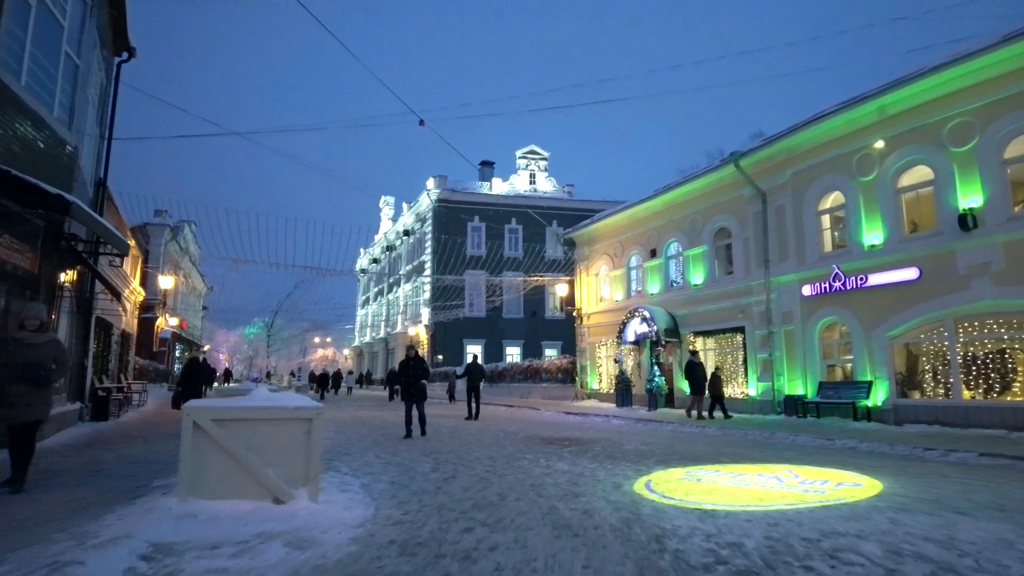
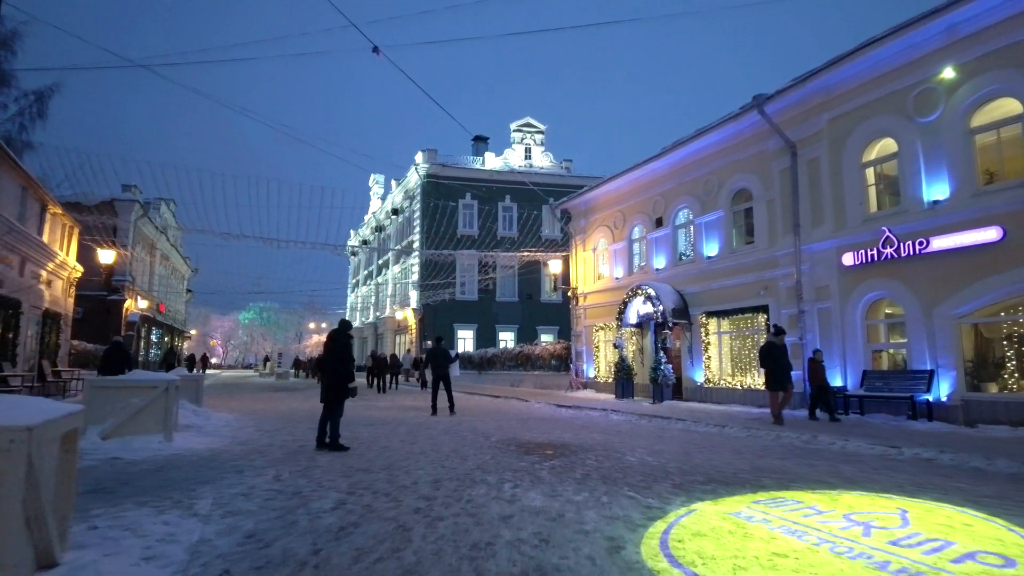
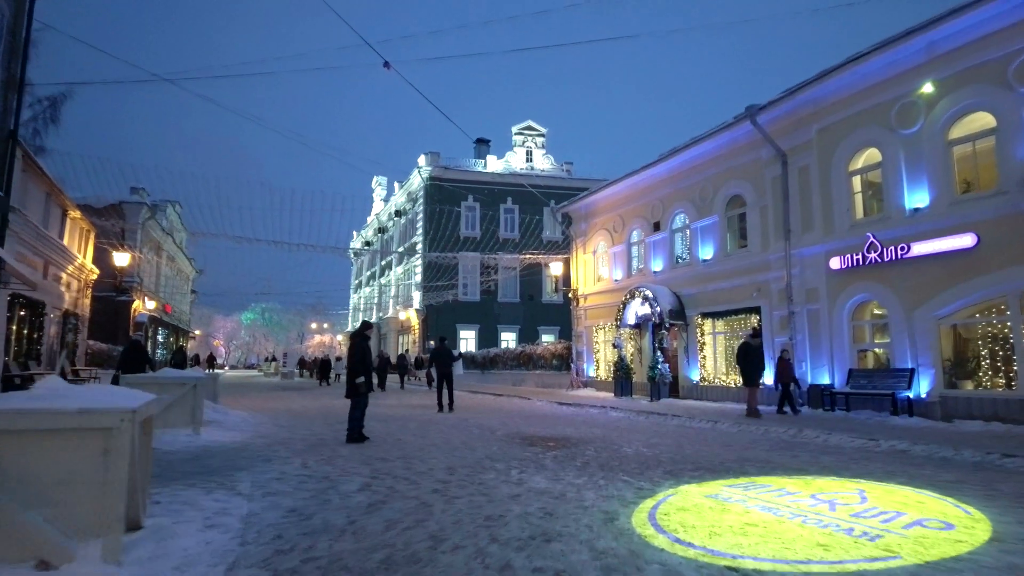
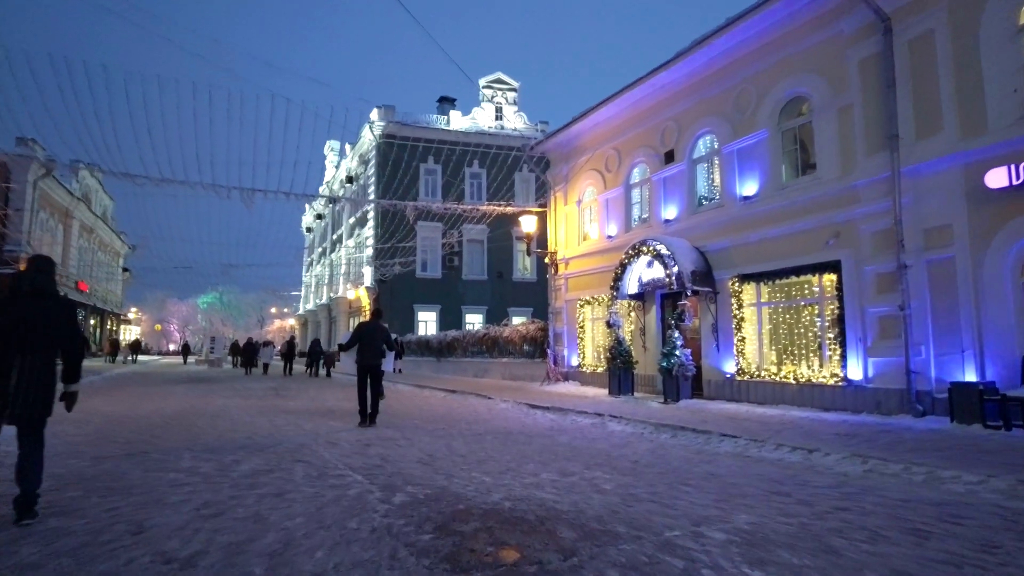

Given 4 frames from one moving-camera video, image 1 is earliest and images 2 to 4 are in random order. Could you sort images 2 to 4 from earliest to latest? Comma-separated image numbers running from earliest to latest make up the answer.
3, 2, 4
